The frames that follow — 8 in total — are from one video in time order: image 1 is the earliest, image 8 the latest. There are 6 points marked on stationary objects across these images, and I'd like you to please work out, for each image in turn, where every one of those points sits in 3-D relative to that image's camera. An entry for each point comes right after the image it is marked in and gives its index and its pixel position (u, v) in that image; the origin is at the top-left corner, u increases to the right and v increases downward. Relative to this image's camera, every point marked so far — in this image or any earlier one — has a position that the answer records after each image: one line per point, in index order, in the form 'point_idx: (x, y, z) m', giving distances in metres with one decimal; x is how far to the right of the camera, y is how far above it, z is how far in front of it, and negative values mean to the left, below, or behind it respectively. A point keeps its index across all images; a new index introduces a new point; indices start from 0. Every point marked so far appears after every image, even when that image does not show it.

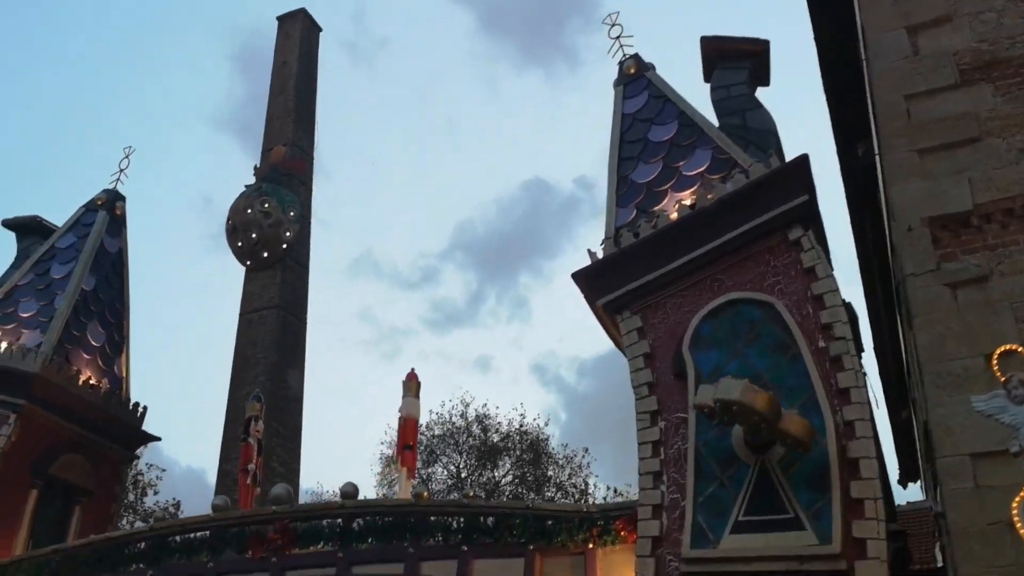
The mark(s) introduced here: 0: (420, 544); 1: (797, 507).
0: (-0.9, -2.5, +10.2) m
1: (+2.2, -1.7, +8.3) m
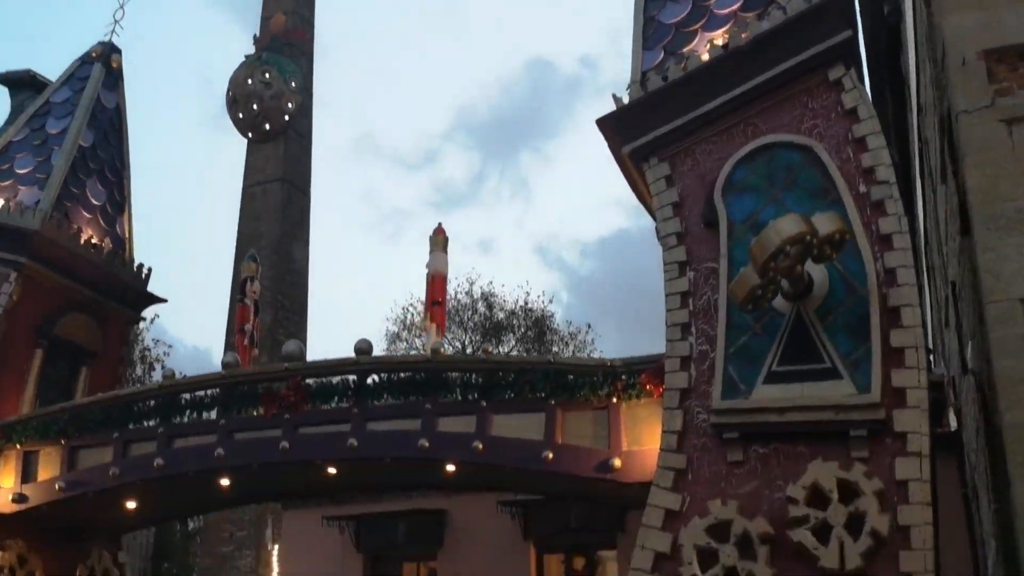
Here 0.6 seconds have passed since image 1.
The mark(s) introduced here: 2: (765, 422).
0: (-0.7, -1.1, +9.9) m
1: (+2.4, -0.5, +7.9) m
2: (+1.9, -1.0, +7.9) m
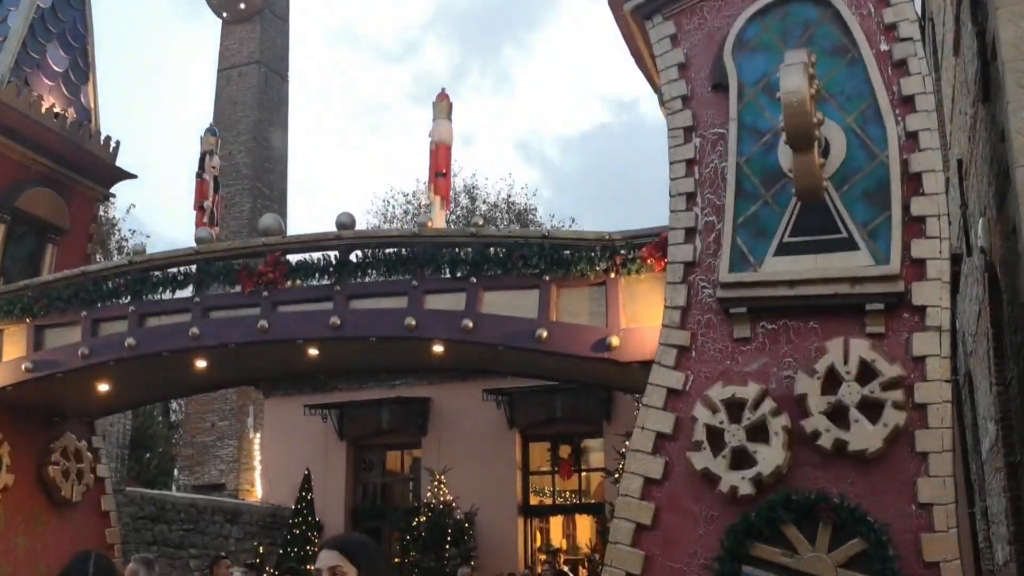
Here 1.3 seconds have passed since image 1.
0: (-0.8, +0.1, +9.4) m
1: (+2.4, +0.4, +7.4) m
2: (+1.9, -0.1, +7.5) m
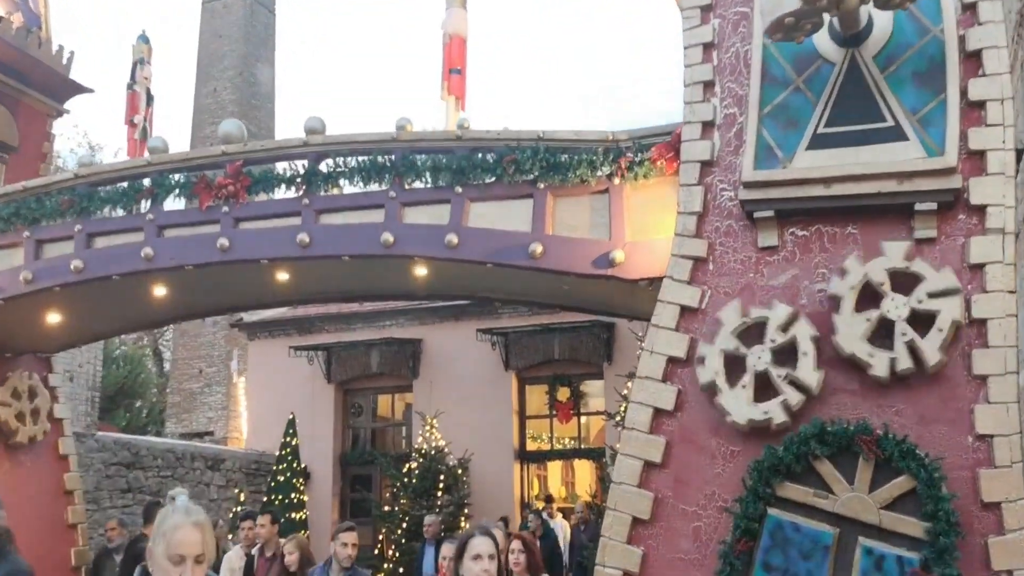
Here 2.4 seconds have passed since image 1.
0: (-0.9, +0.8, +8.3) m
1: (+2.3, +1.0, +6.3) m
2: (+1.8, +0.6, +6.4) m
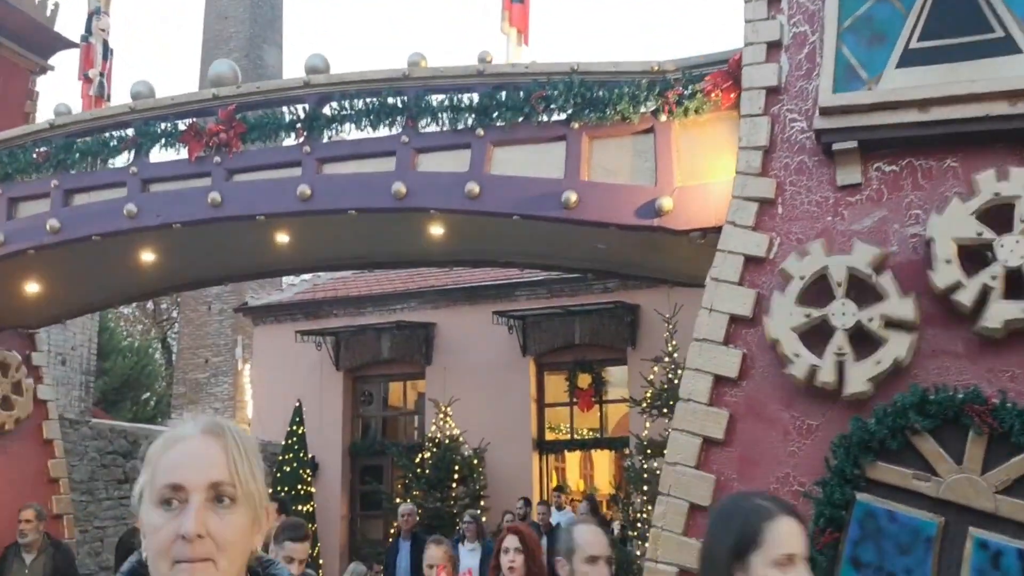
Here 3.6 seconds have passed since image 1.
0: (-0.7, +1.1, +7.3) m
1: (+2.5, +1.3, +5.3) m
2: (+2.0, +0.8, +5.4) m
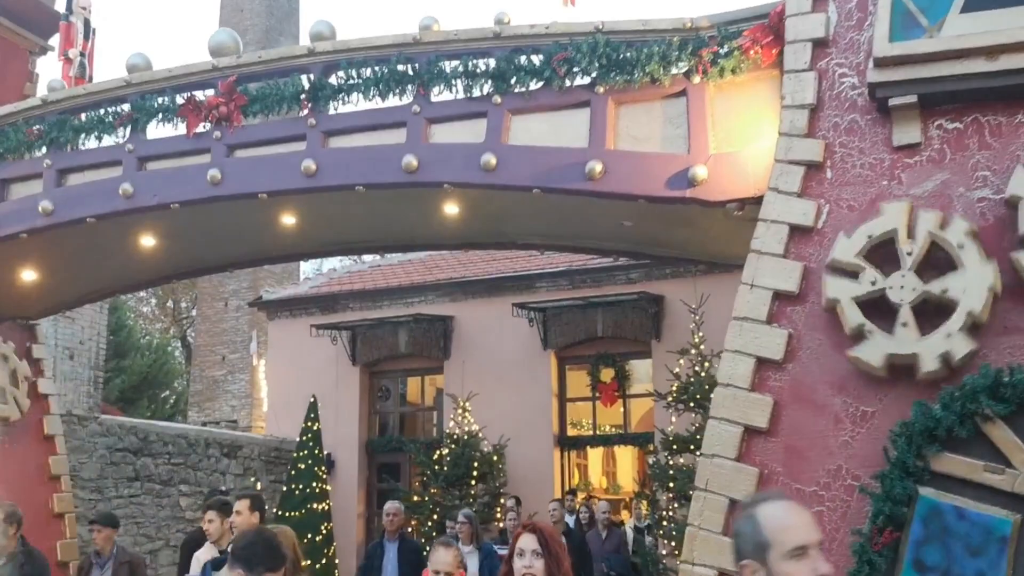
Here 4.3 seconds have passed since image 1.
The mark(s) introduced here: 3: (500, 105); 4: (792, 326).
0: (-0.5, +1.2, +6.8) m
1: (+2.6, +1.5, +4.7) m
2: (+2.1, +1.0, +4.8) m
3: (-0.1, +1.1, +6.6) m
4: (+1.3, -0.2, +5.0) m
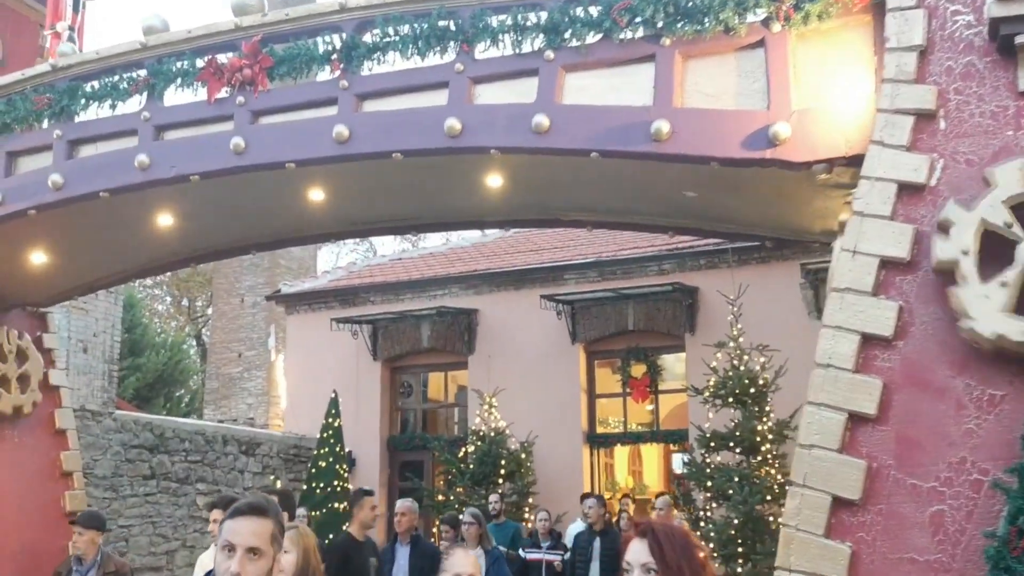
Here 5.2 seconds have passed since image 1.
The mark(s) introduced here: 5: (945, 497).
0: (-0.2, +1.3, +6.2) m
1: (+2.9, +1.6, +4.0) m
2: (+2.3, +1.1, +4.2) m
3: (+0.2, +1.3, +5.9) m
4: (+1.6, 0.0, +4.4) m
5: (+1.7, -0.8, +4.1) m
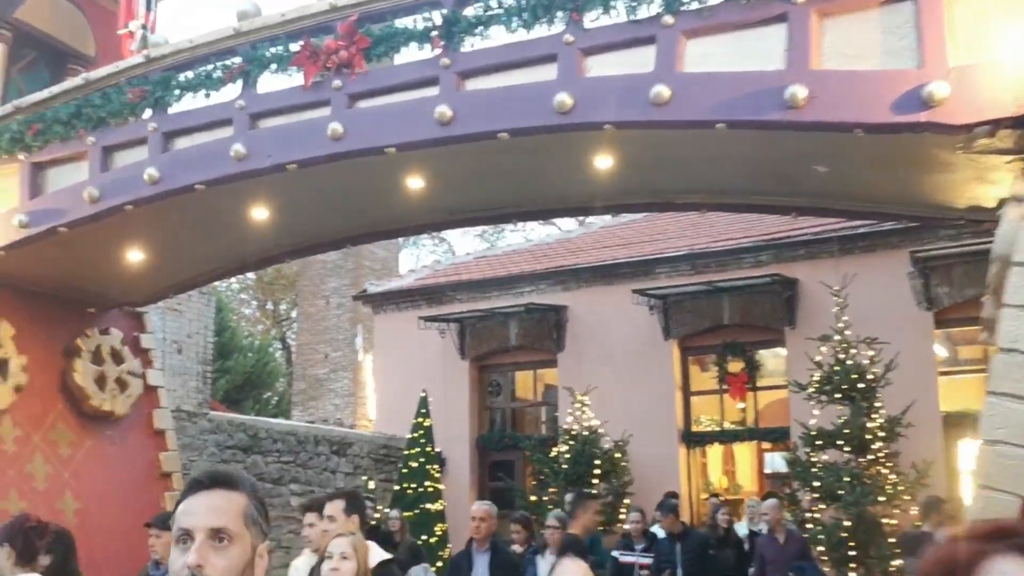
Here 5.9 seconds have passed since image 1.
0: (+0.4, +1.4, +5.8) m
1: (+3.3, +1.7, +3.4) m
2: (+2.8, +1.2, +3.6) m
3: (+0.8, +1.4, +5.5) m
4: (+2.1, +0.1, +3.8) m
5: (+2.2, -0.7, +3.6) m
